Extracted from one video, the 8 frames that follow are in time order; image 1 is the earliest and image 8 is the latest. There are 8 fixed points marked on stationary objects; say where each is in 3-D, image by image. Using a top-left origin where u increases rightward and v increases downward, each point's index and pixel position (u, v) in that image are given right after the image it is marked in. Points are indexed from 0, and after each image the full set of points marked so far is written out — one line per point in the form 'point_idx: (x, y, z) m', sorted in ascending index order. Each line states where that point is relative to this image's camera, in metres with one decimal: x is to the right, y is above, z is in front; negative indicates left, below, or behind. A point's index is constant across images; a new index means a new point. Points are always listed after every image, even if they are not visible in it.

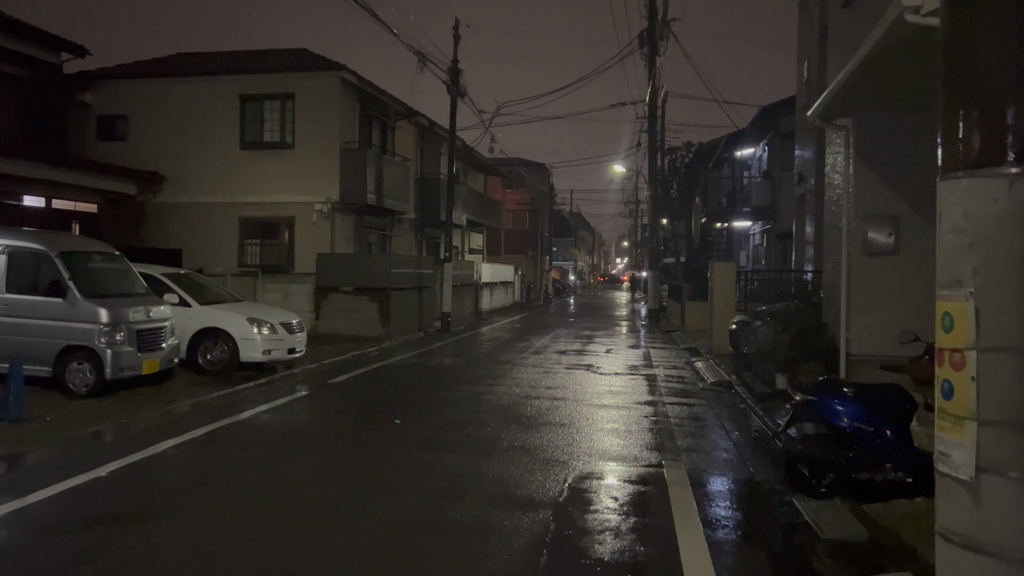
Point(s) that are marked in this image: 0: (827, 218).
0: (+4.9, +1.1, +12.0) m
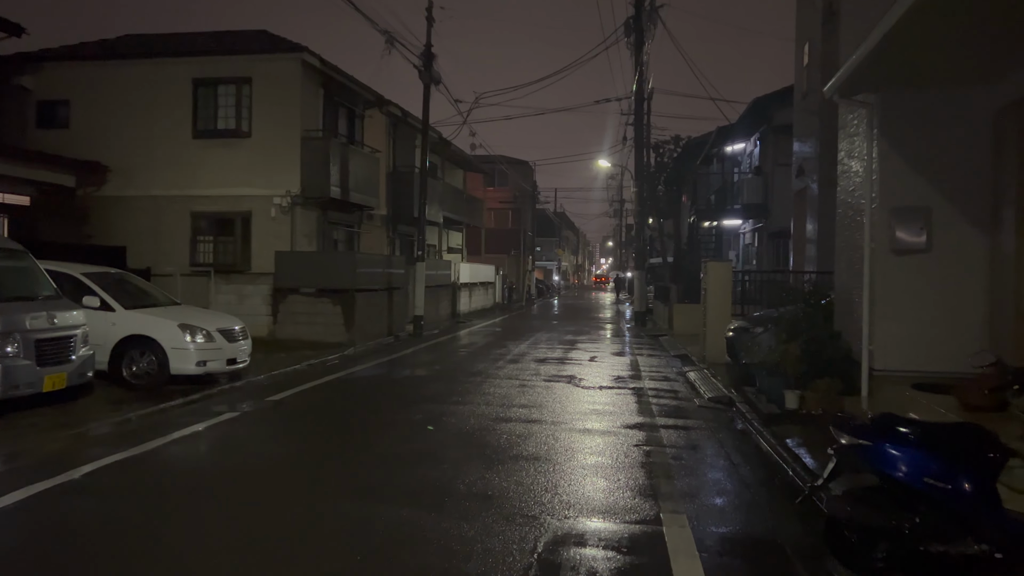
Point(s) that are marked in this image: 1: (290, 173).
0: (+4.5, +1.0, +10.6) m
1: (-5.4, +2.8, +18.8) m
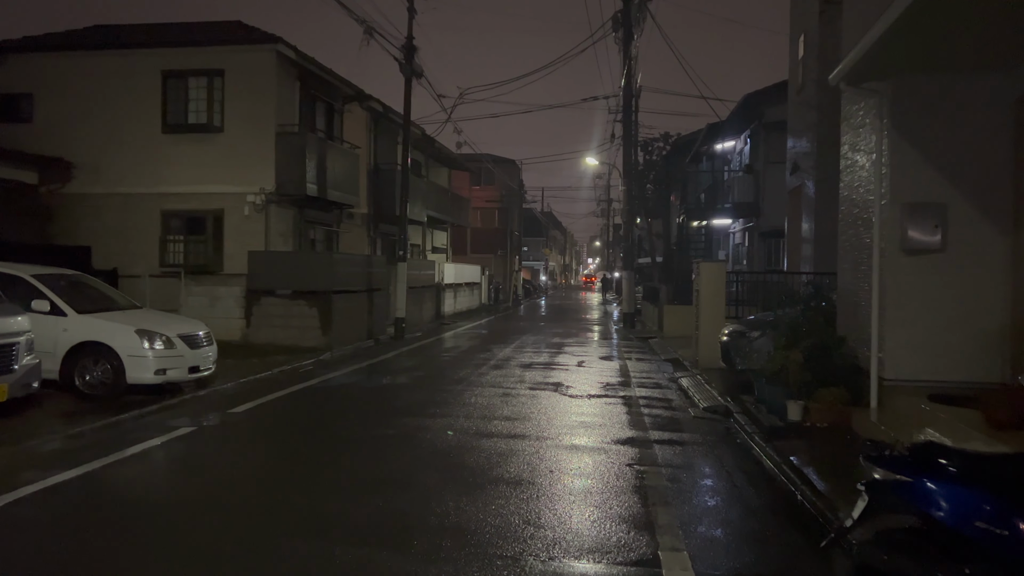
0: (+4.2, +1.0, +9.9) m
1: (-5.7, +2.7, +18.0) m
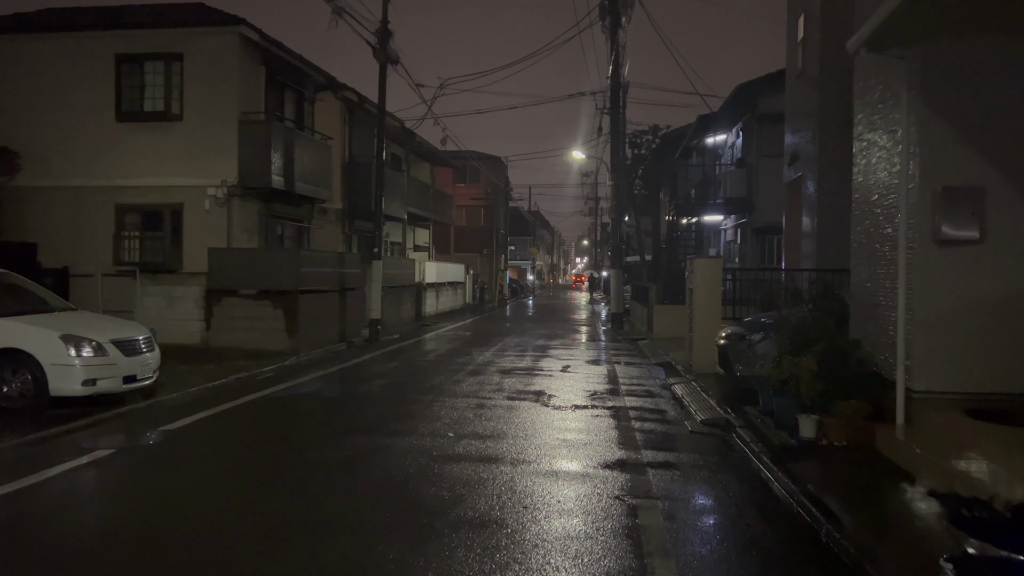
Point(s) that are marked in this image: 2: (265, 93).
0: (+3.9, +1.0, +8.8) m
1: (-6.2, +2.7, +16.8) m
2: (-5.7, +4.5, +18.0) m
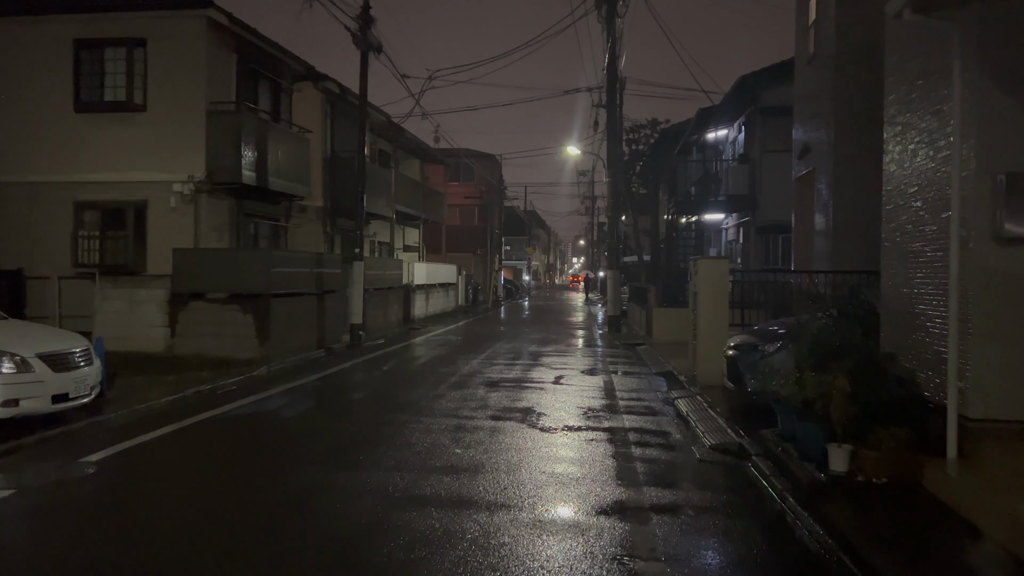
0: (+3.7, +1.0, +7.7) m
1: (-6.4, +2.7, +15.6) m
2: (-5.9, +4.4, +16.8) m
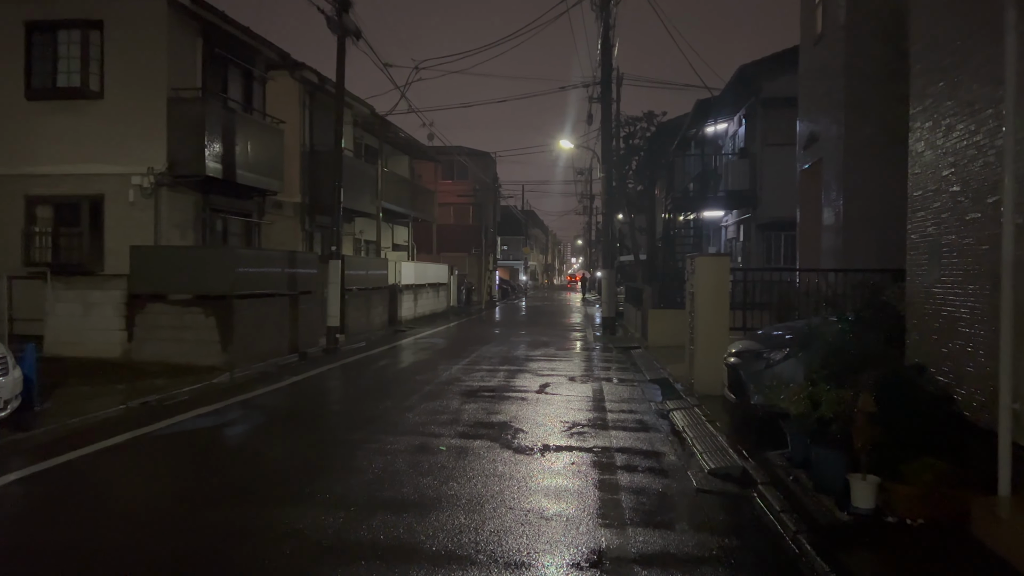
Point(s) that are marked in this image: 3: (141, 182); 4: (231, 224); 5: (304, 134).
0: (+3.5, +1.0, +6.6) m
1: (-6.7, +2.6, +14.5) m
2: (-6.2, +4.4, +15.7) m
3: (-6.9, +2.0, +14.4) m
4: (-6.2, +1.4, +17.1) m
5: (-5.3, +3.9, +19.8) m
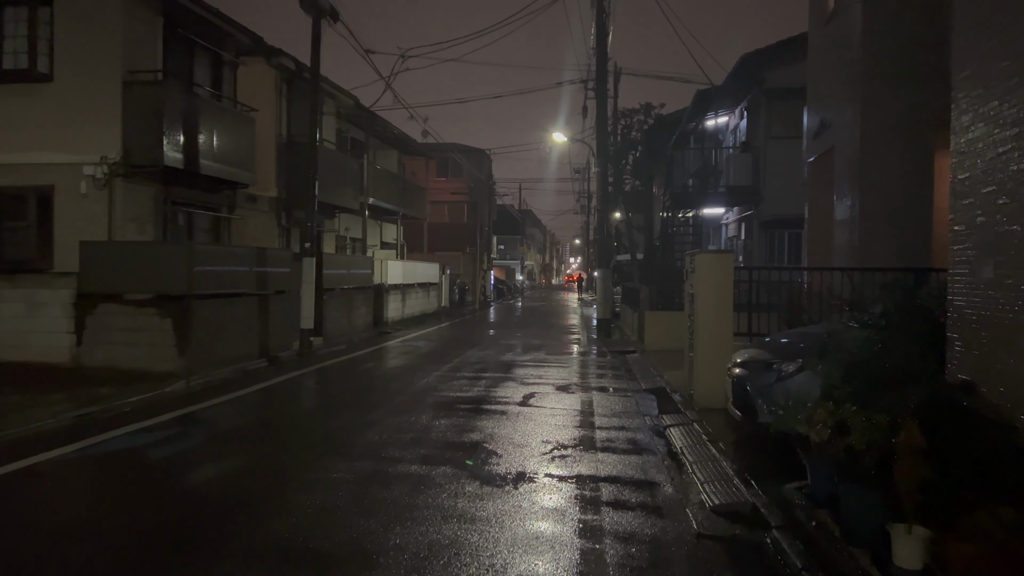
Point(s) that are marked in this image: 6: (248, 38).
0: (+3.2, +1.0, +5.5) m
1: (-6.9, +2.7, +13.4) m
2: (-6.5, +4.4, +14.6) m
3: (-7.1, +2.0, +13.3) m
4: (-6.4, +1.4, +16.0) m
5: (-5.6, +4.0, +18.7) m
6: (-5.6, +5.3, +16.5) m
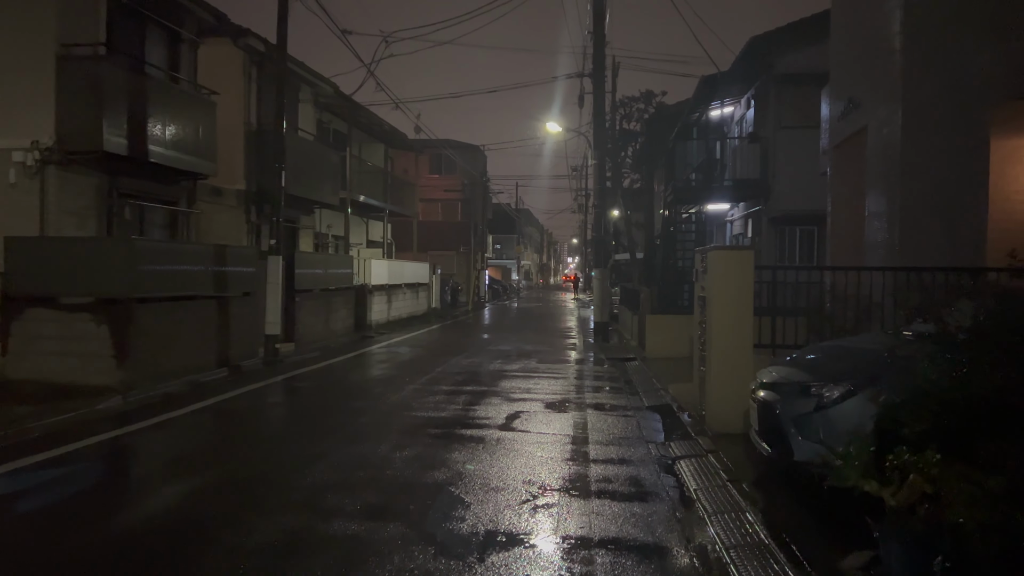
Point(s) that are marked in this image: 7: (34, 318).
0: (+3.0, +0.9, +4.0) m
1: (-7.2, +2.6, +11.8) m
2: (-6.7, +4.4, +13.1) m
3: (-7.4, +1.9, +11.8) m
4: (-6.7, +1.4, +14.4) m
5: (-5.8, +3.9, +17.2) m
6: (-5.8, +5.3, +15.0) m
7: (-6.8, -0.4, +11.2) m
